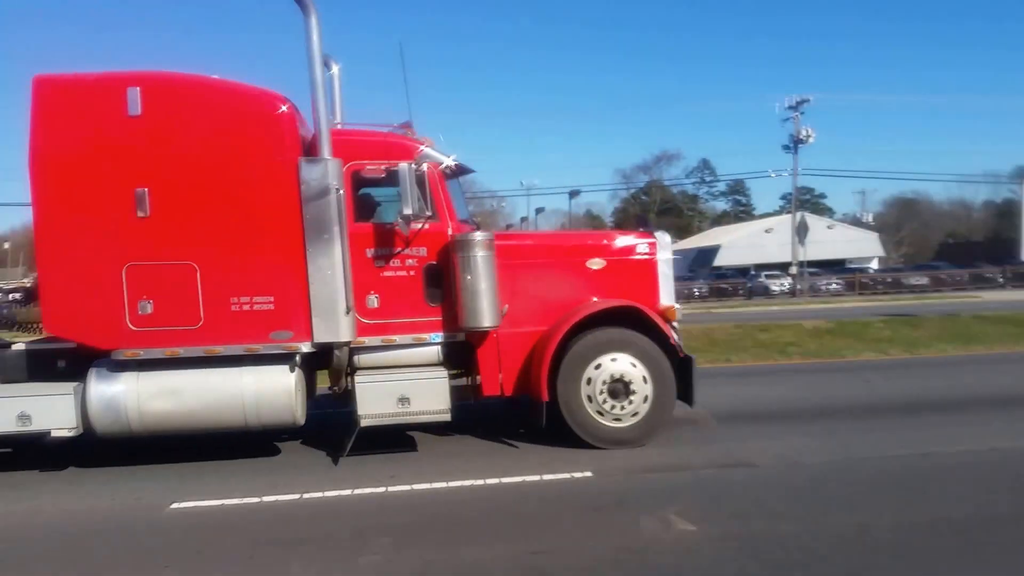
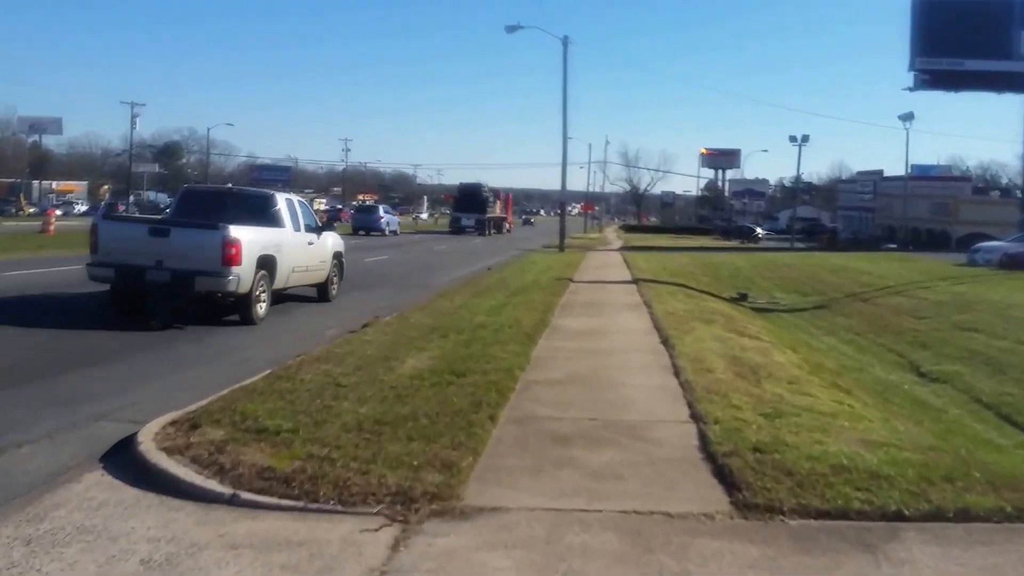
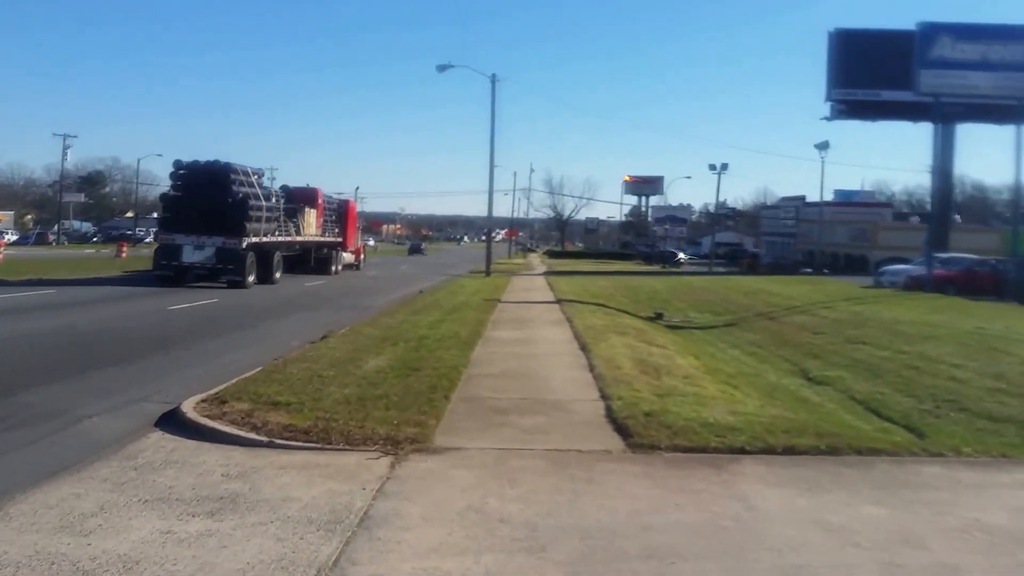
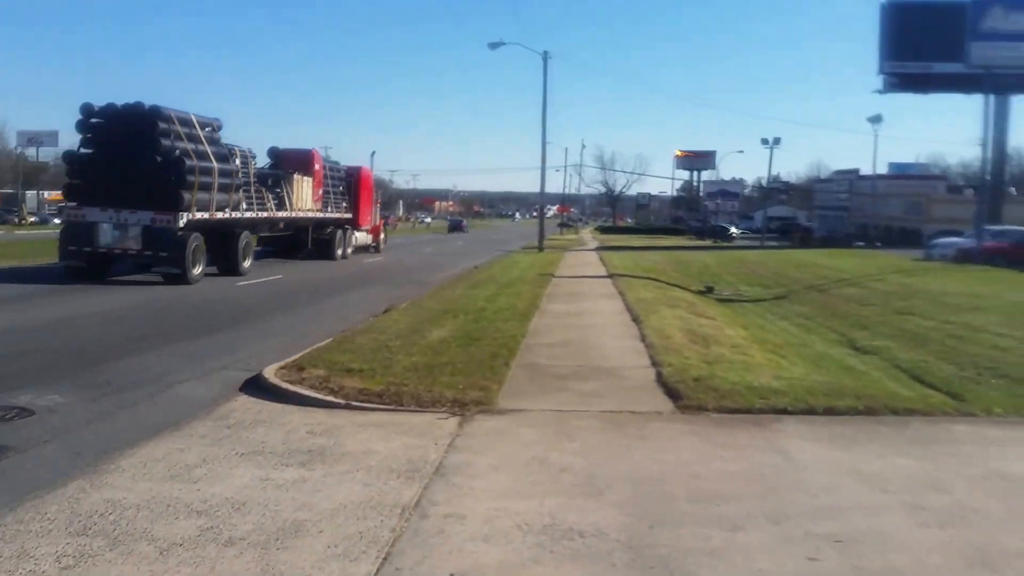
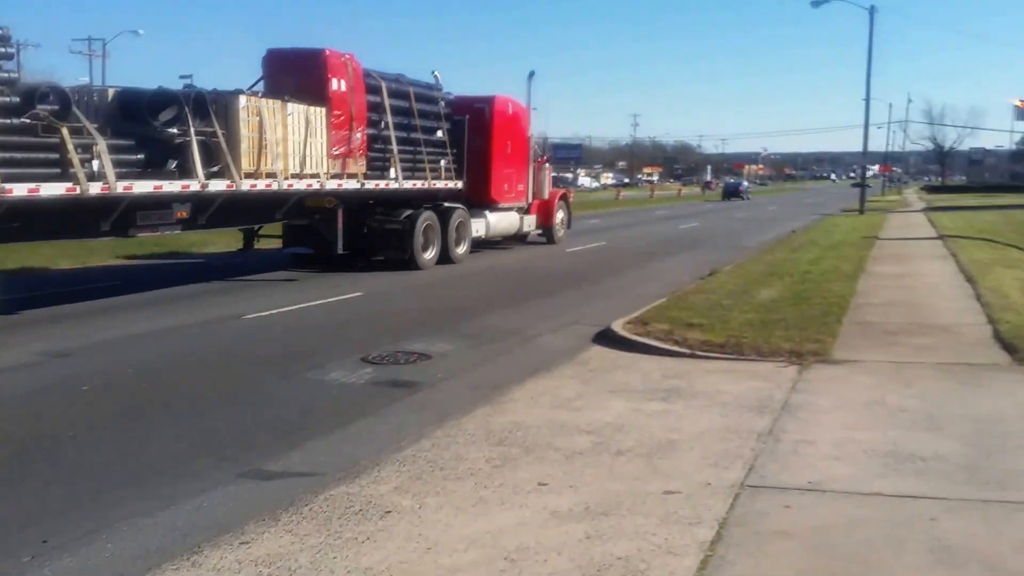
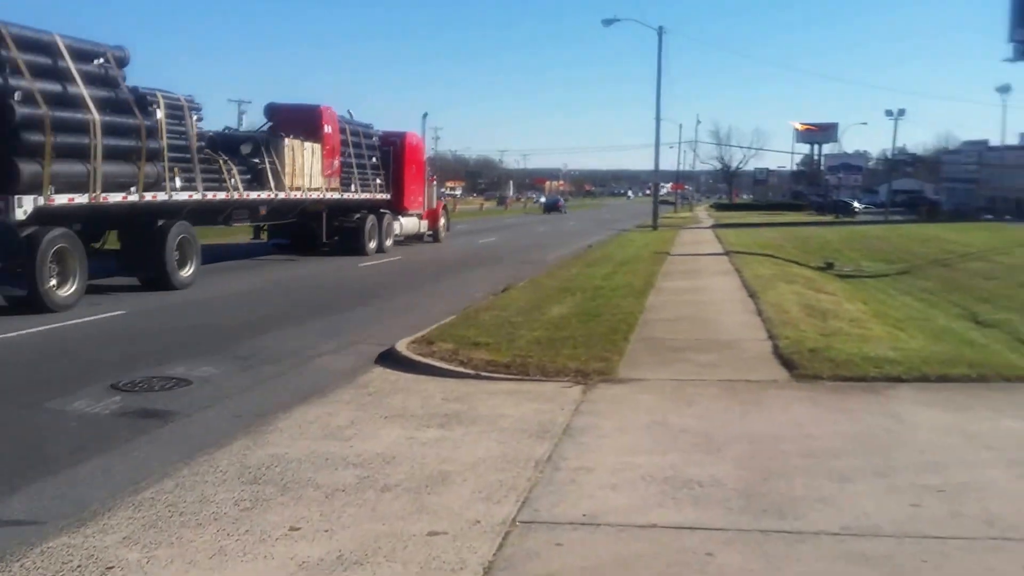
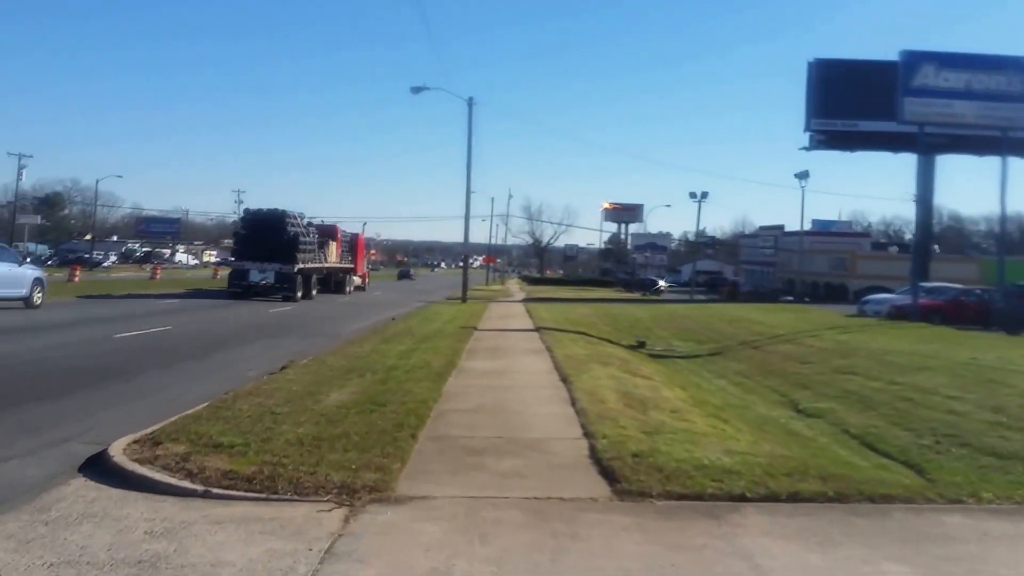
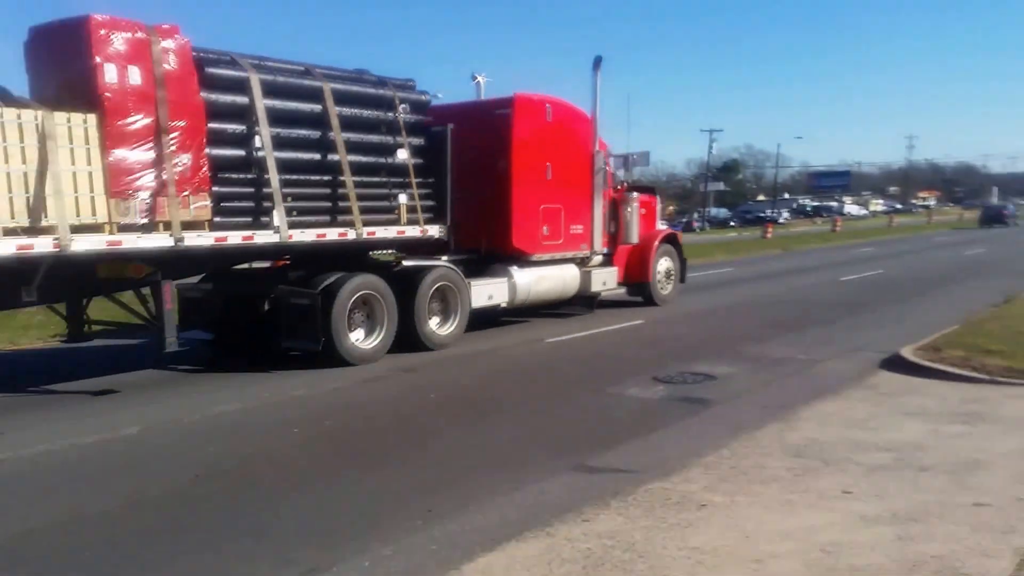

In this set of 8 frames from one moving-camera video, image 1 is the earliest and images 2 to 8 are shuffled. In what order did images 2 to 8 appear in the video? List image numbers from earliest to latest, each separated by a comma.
8, 5, 6, 4, 3, 7, 2
